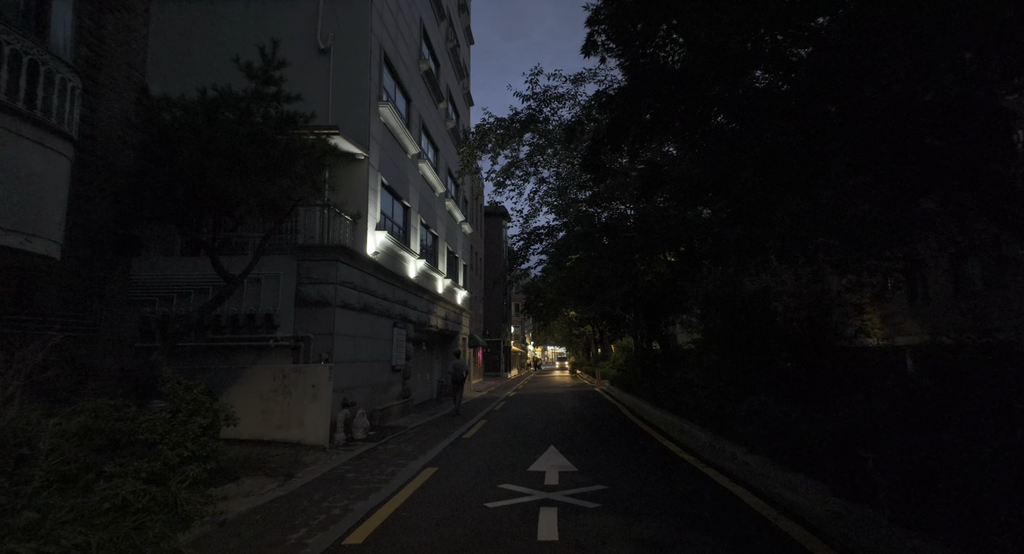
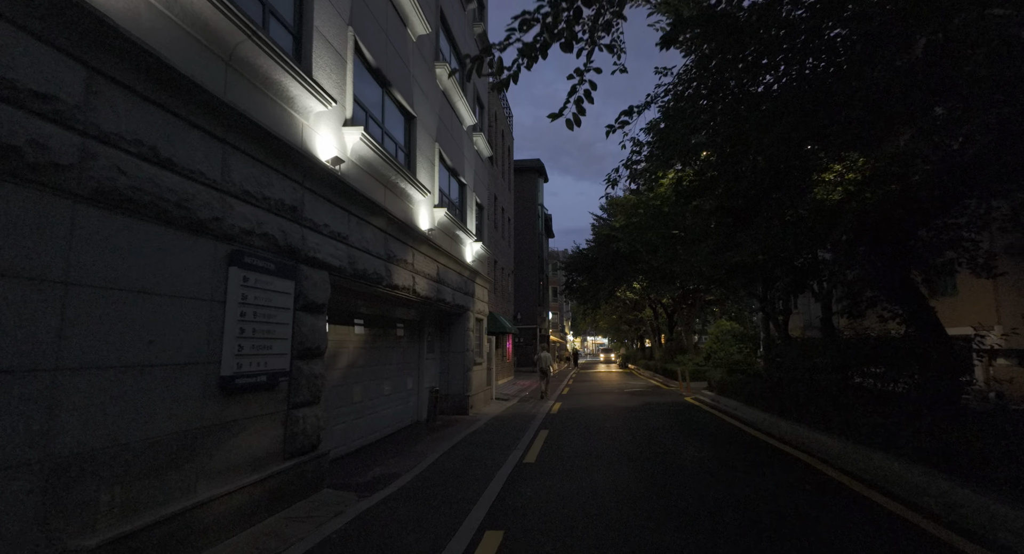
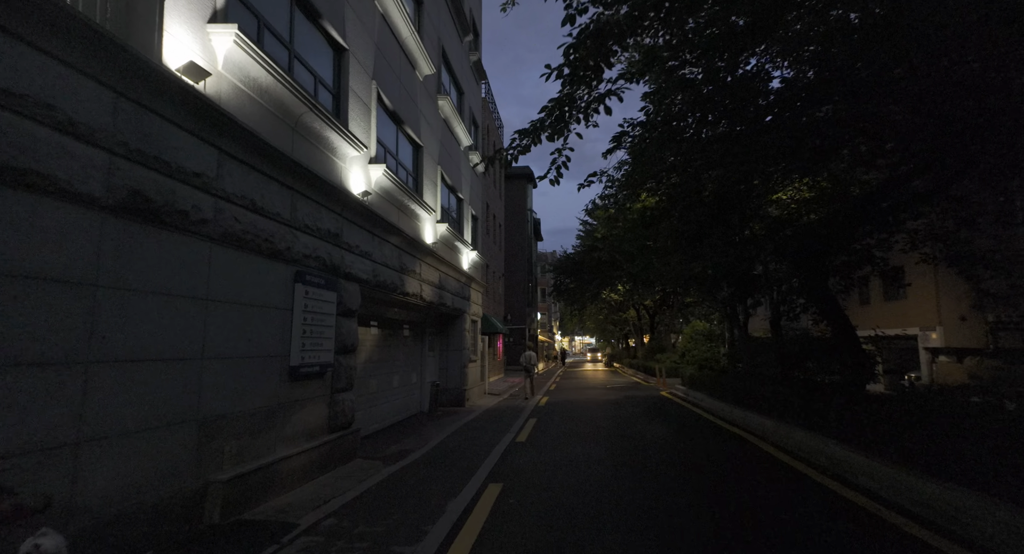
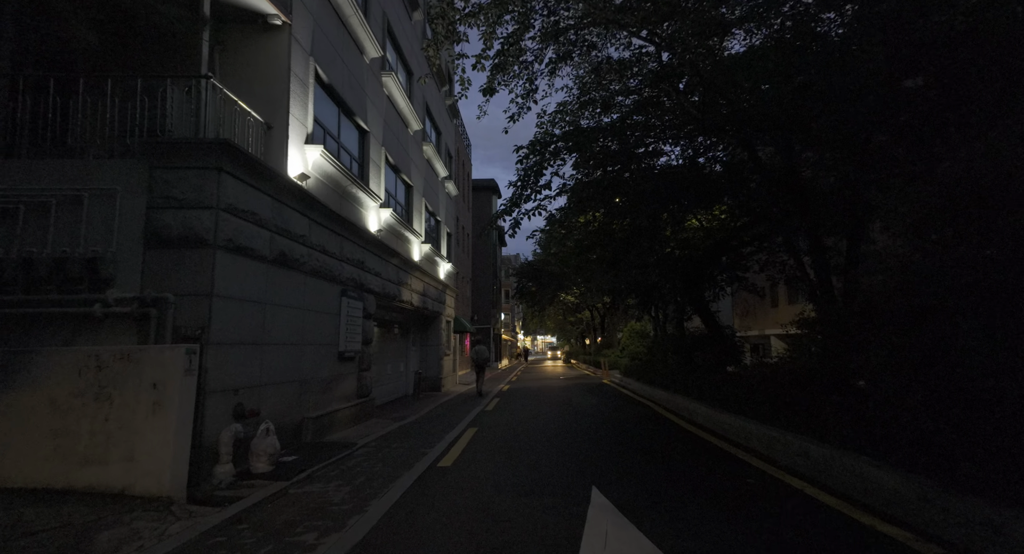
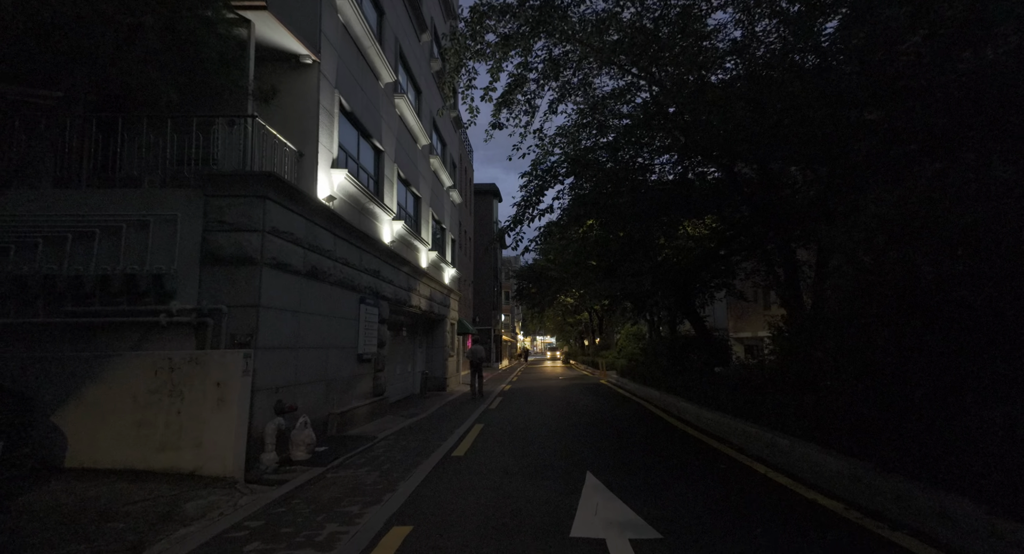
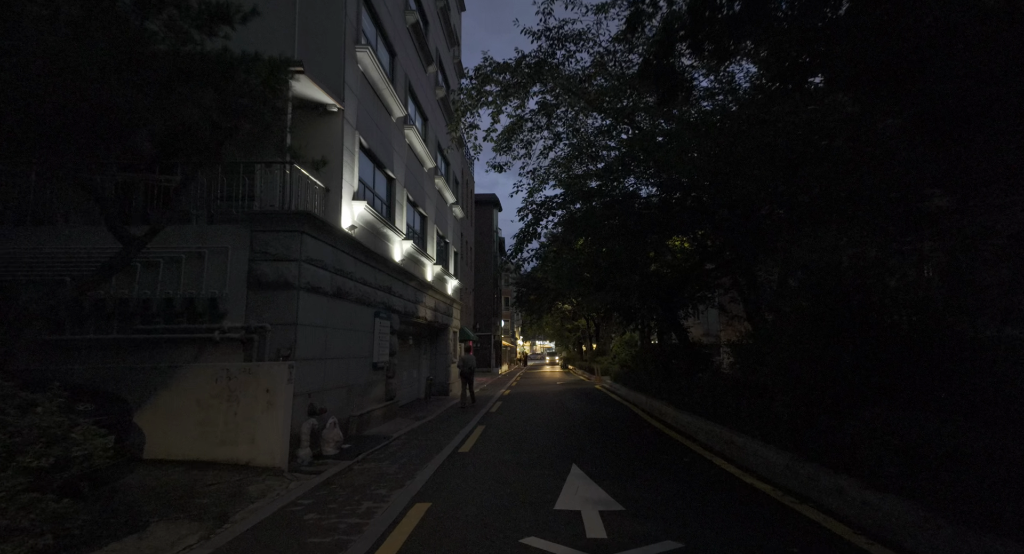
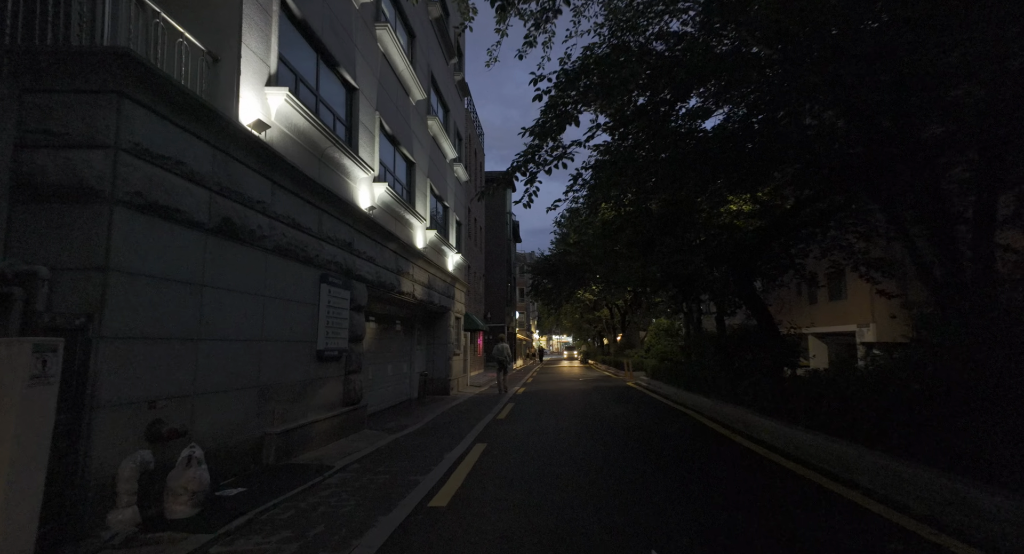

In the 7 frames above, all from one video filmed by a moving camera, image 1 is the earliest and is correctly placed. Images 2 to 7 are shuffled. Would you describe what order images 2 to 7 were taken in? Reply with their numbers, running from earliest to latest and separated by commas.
6, 5, 4, 7, 3, 2
